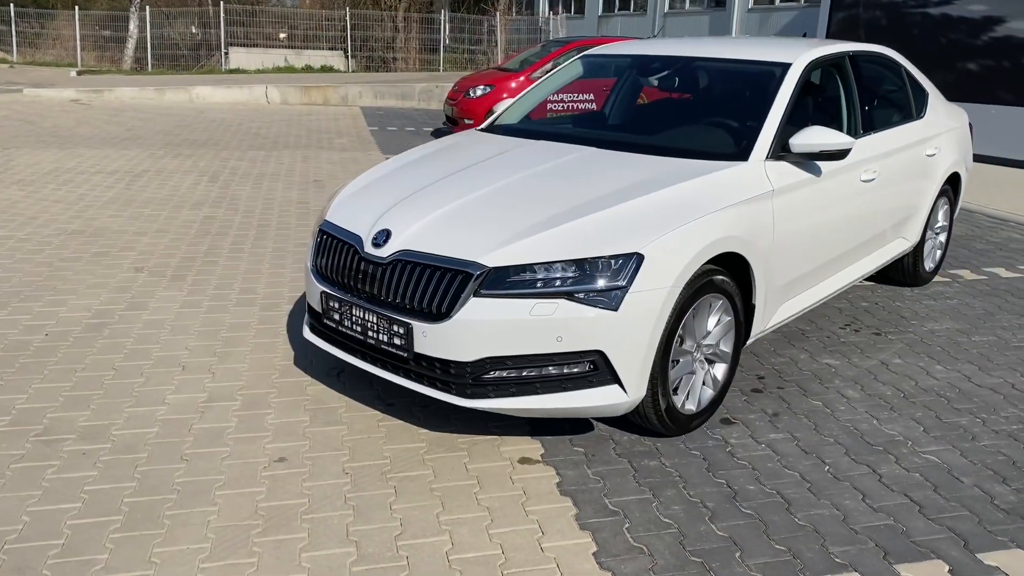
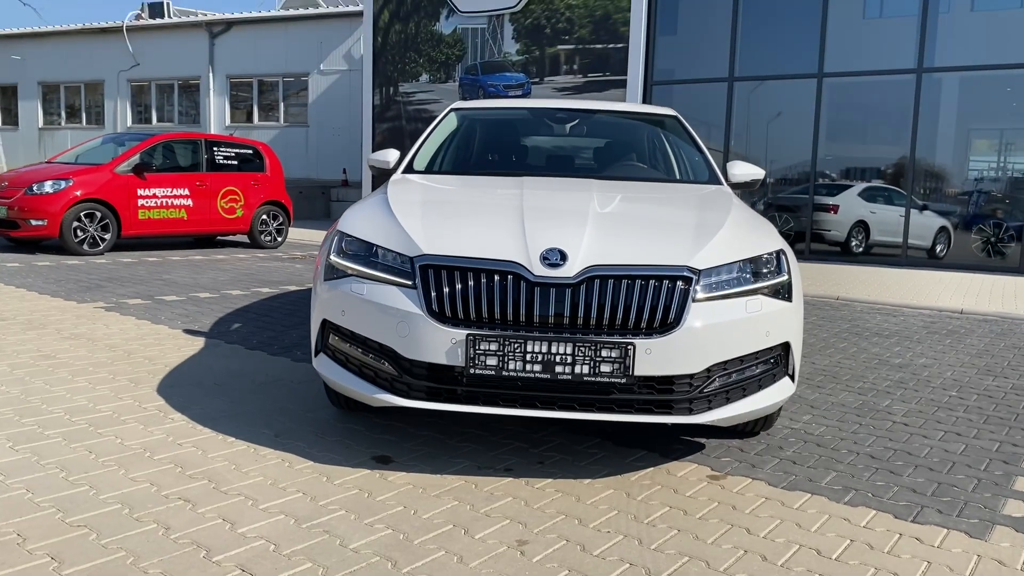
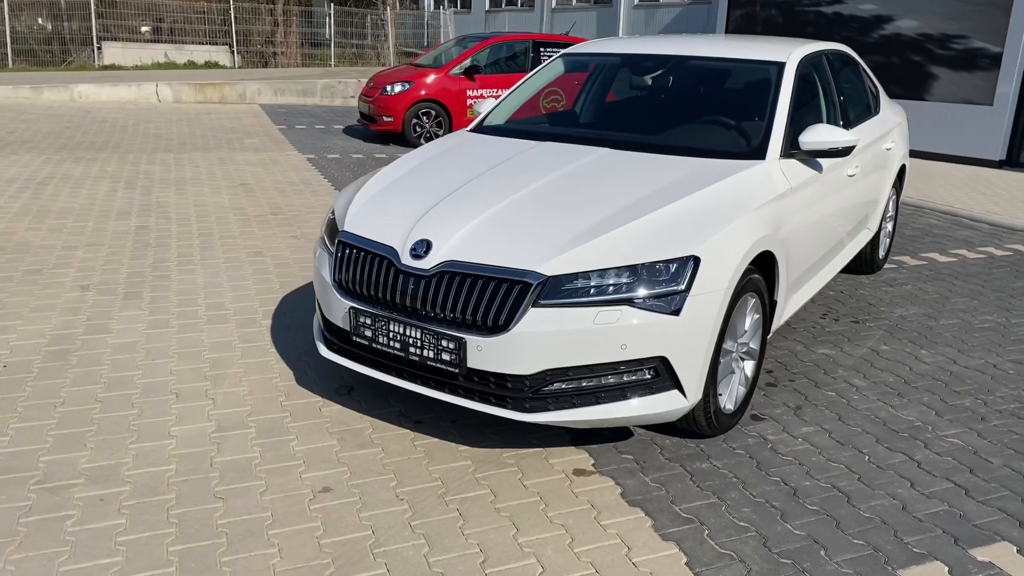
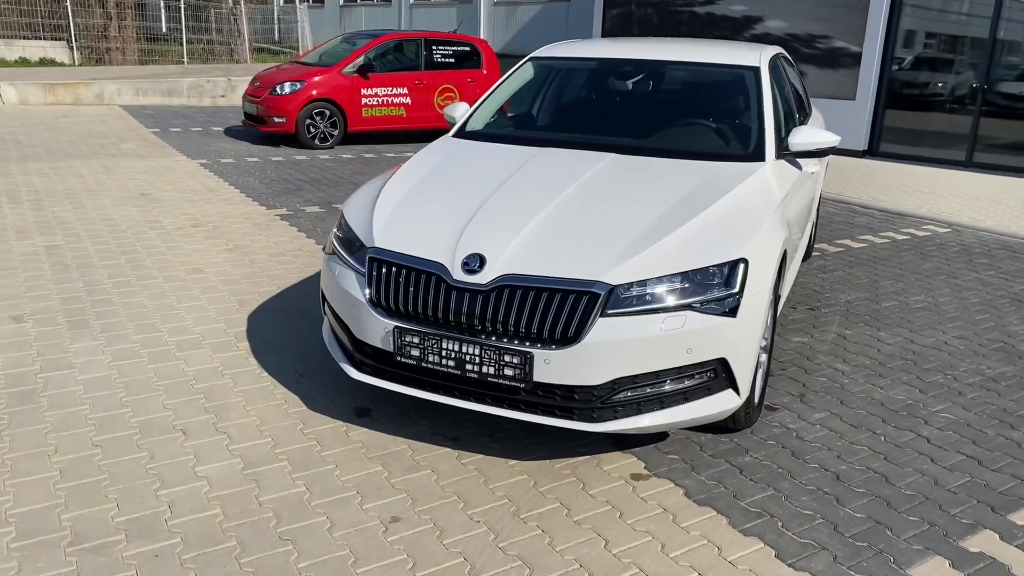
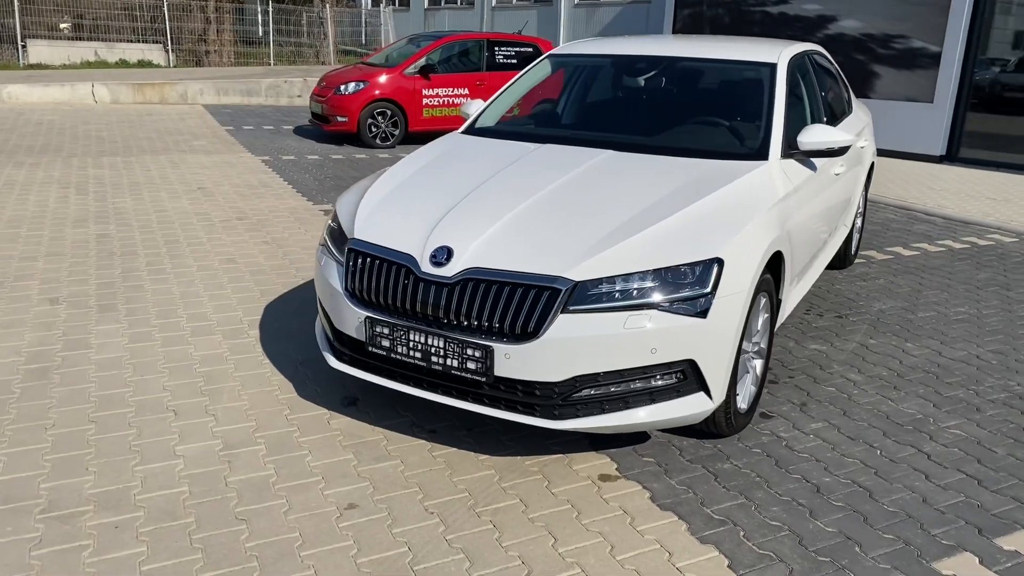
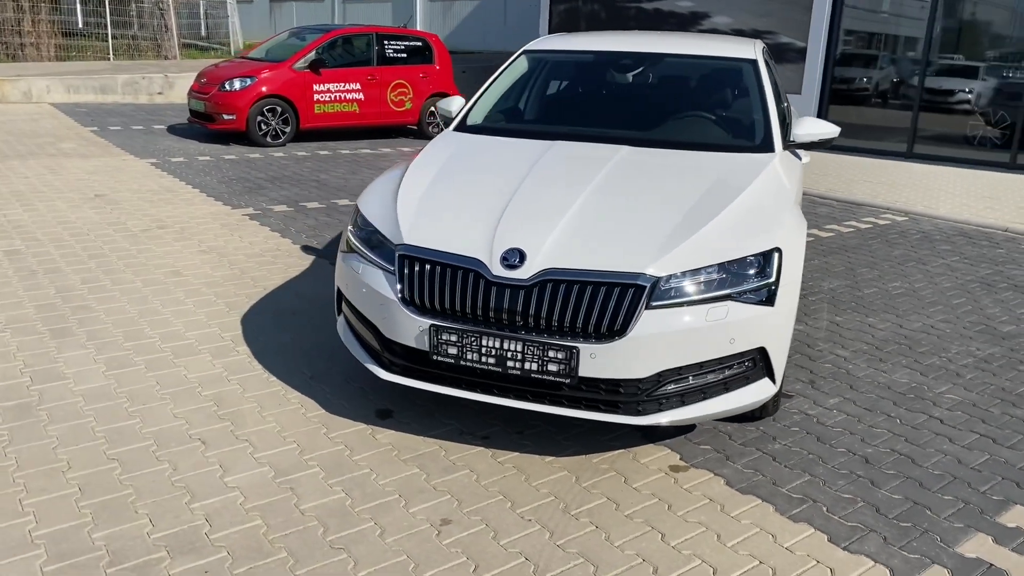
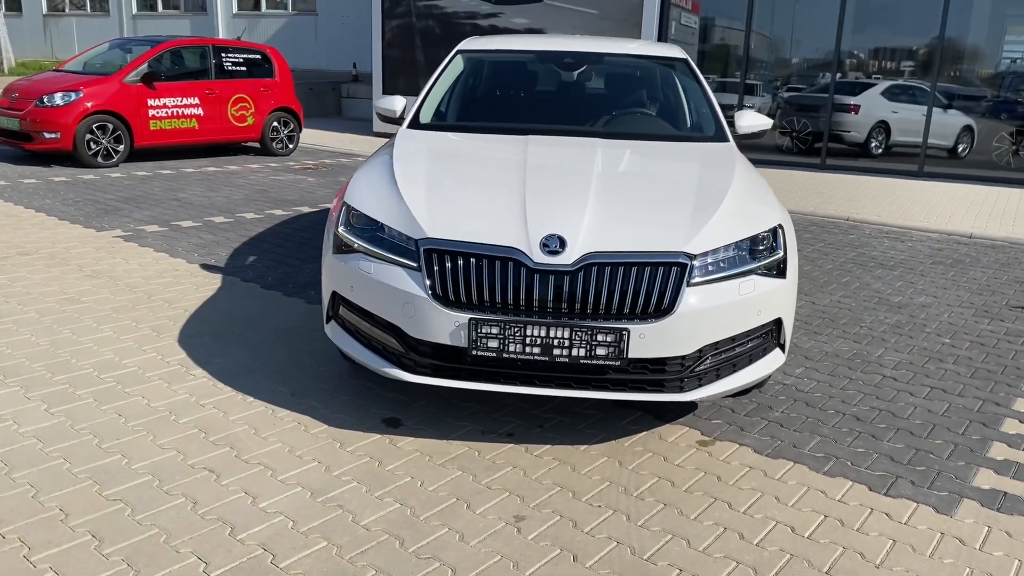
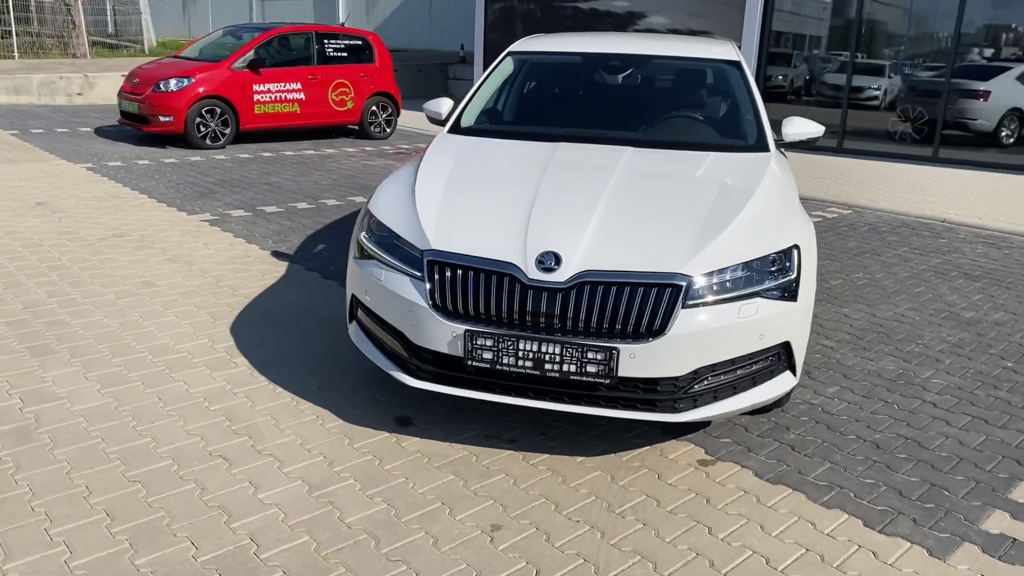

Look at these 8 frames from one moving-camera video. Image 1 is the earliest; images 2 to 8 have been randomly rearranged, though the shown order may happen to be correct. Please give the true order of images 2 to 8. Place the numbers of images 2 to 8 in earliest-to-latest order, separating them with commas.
3, 5, 4, 6, 8, 7, 2
